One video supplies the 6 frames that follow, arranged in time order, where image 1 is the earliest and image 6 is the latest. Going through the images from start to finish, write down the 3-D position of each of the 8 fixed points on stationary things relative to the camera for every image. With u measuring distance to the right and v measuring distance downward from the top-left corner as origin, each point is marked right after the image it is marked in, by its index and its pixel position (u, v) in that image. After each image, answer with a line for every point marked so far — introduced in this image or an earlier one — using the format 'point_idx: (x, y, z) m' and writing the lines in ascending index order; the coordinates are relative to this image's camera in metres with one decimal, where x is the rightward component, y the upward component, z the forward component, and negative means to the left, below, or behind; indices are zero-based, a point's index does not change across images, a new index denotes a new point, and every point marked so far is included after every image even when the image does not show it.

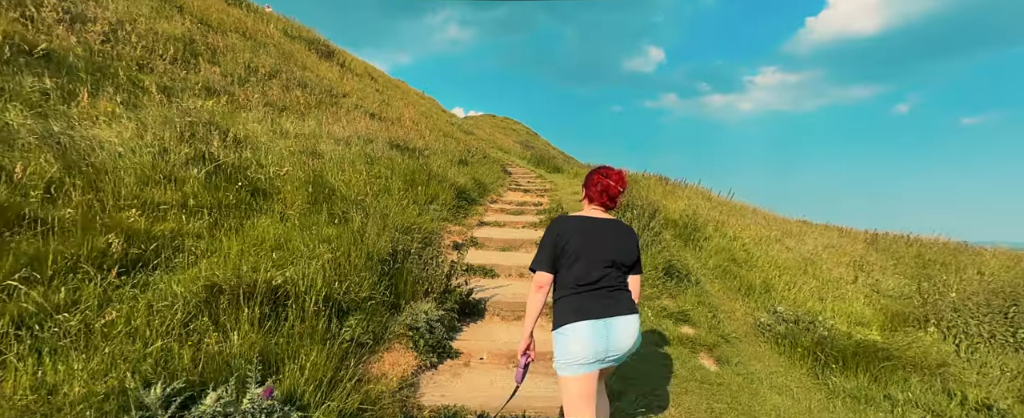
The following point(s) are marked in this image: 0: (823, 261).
0: (+5.3, -1.0, +6.1) m
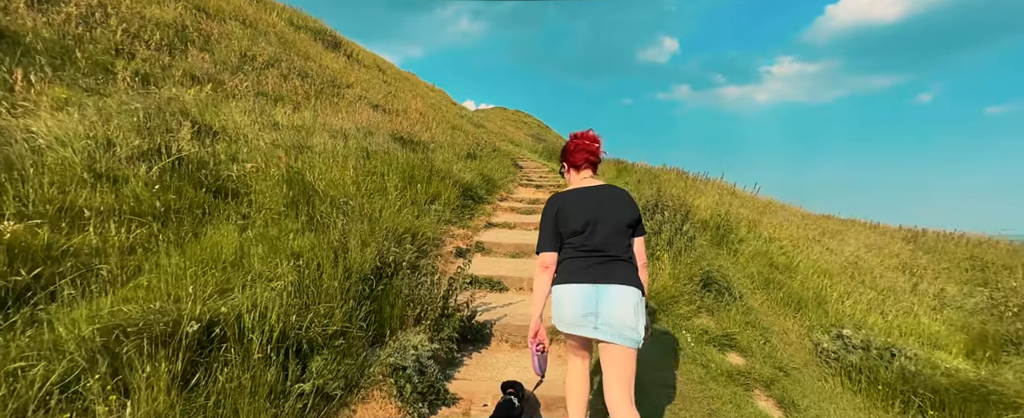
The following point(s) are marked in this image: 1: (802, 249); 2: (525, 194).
0: (+5.4, -1.0, +5.8) m
1: (+4.3, -0.8, +5.7) m
2: (+0.2, +0.2, +7.4) m
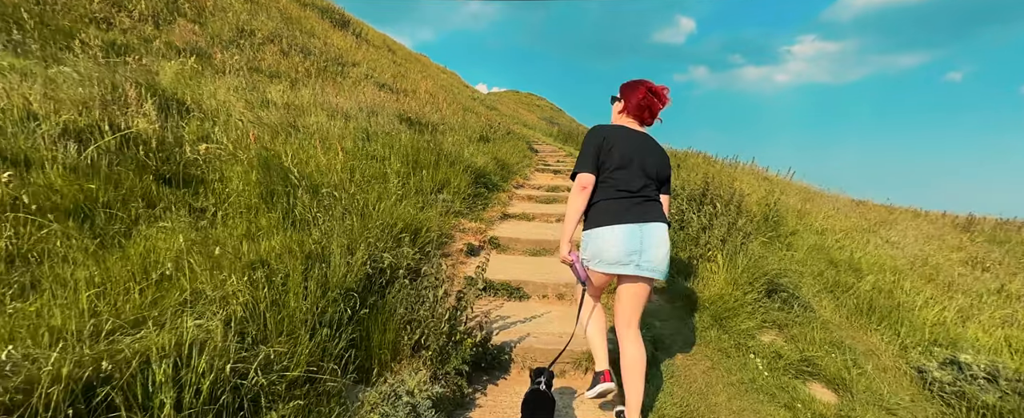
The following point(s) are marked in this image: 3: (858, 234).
0: (+5.6, -0.8, +5.4) m
1: (+4.5, -0.6, +5.4) m
2: (+0.5, +0.5, +7.2) m
3: (+5.0, -0.5, +5.9) m
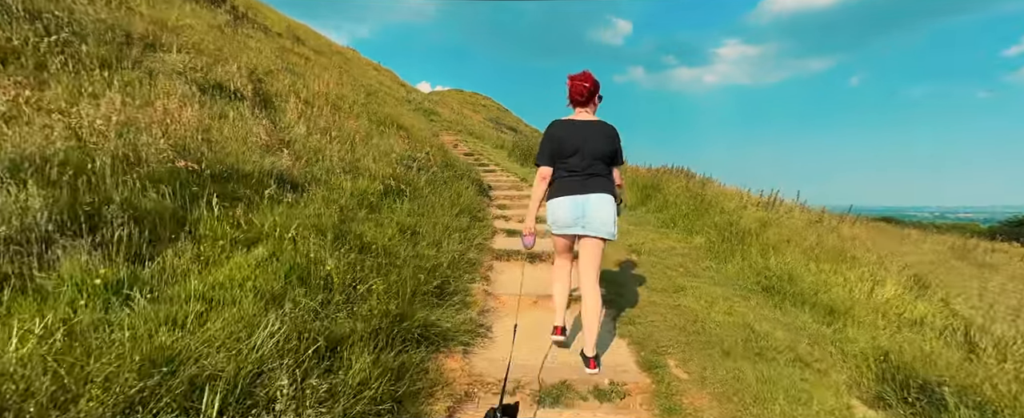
0: (+5.1, -0.5, +6.9) m
1: (+4.0, -0.3, +6.7) m
2: (-0.3, +0.6, +8.0) m
3: (+4.4, -0.2, +7.2) m
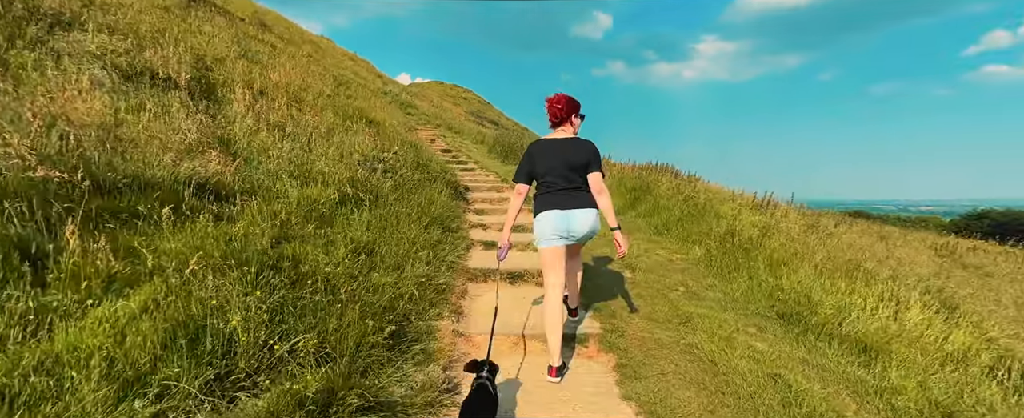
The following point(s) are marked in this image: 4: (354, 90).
0: (+4.8, -0.6, +6.3) m
1: (+3.7, -0.4, +6.1) m
2: (-0.6, +0.5, +7.1) m
3: (+4.1, -0.3, +6.6) m
4: (-7.3, +5.4, +18.7) m
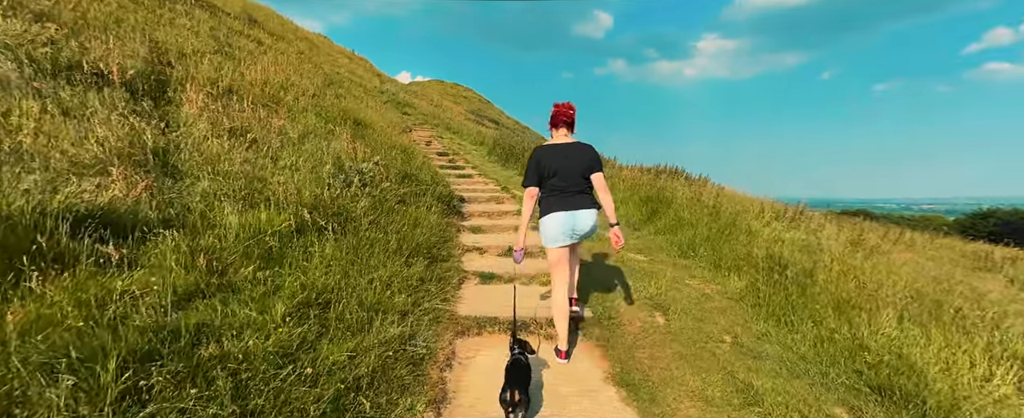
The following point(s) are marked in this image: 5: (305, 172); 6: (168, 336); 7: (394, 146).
0: (+4.8, -0.9, +5.2) m
1: (+3.7, -0.7, +4.9) m
2: (-0.6, +0.2, +6.0) m
3: (+4.1, -0.6, +5.5) m
4: (-7.2, +5.2, +17.6) m
5: (-2.7, +0.5, +5.4) m
6: (-2.0, -0.7, +2.4) m
7: (-2.7, +1.5, +9.5) m
